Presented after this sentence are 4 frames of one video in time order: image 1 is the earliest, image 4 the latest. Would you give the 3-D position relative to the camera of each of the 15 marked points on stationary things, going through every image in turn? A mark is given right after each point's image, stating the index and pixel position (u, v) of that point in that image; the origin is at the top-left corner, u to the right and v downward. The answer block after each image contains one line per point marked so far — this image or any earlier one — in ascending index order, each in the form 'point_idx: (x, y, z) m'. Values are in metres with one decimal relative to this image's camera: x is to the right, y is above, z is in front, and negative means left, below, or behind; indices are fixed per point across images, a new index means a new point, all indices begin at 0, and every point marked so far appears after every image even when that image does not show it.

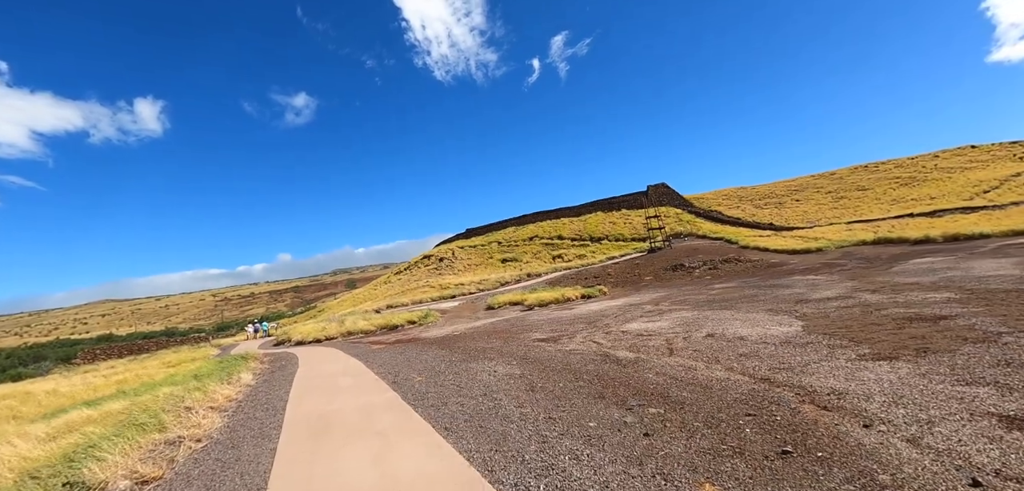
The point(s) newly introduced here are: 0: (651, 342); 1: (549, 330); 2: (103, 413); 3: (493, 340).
0: (+3.3, -2.3, +9.2) m
1: (+1.3, -2.9, +12.8) m
2: (-7.9, -3.3, +7.5) m
3: (-0.5, -2.9, +11.9) m
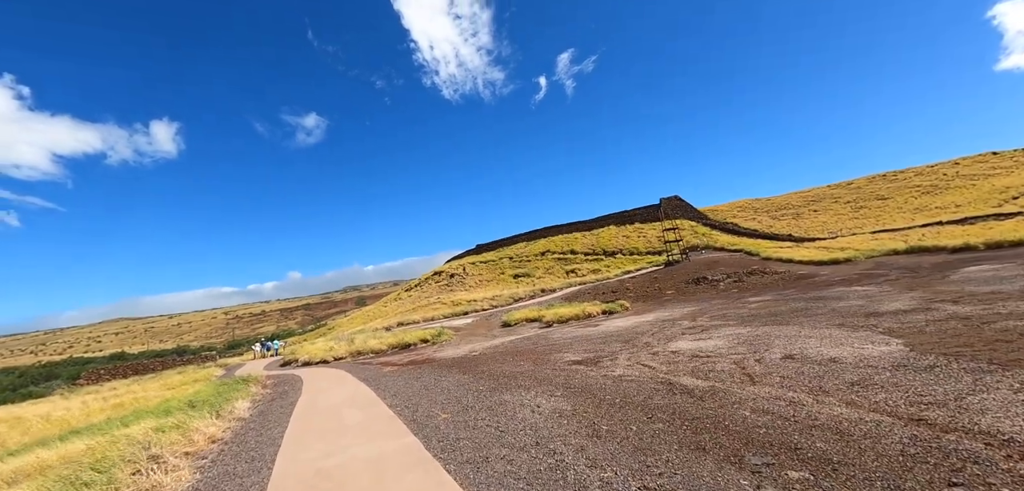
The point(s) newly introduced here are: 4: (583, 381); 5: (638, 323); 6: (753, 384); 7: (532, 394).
0: (+4.1, -2.4, +7.7) m
1: (+2.1, -3.1, +11.3) m
2: (-7.2, -3.4, +6.2) m
3: (+0.3, -3.2, +10.5) m
4: (+1.4, -2.6, +7.4) m
5: (+5.6, -3.5, +17.1) m
6: (+3.9, -2.2, +6.3) m
7: (+0.4, -2.5, +6.5) m
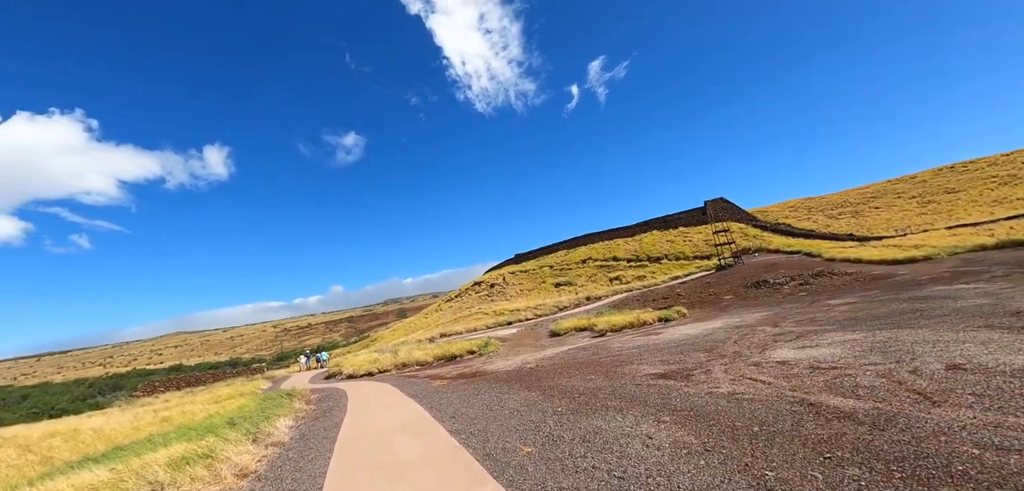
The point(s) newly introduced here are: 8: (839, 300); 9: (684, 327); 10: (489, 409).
0: (+5.4, -2.1, +6.0) m
1: (+3.7, -3.0, +9.8) m
2: (-6.0, -3.4, +5.4) m
3: (+1.9, -3.1, +9.1) m
4: (+2.7, -2.4, +5.9) m
5: (+7.7, -3.4, +15.2) m
6: (+5.1, -1.9, +4.7) m
7: (+1.6, -2.3, +5.1) m
8: (+16.4, -2.8, +19.4) m
9: (+8.4, -4.0, +19.0) m
10: (-0.4, -2.9, +6.8) m
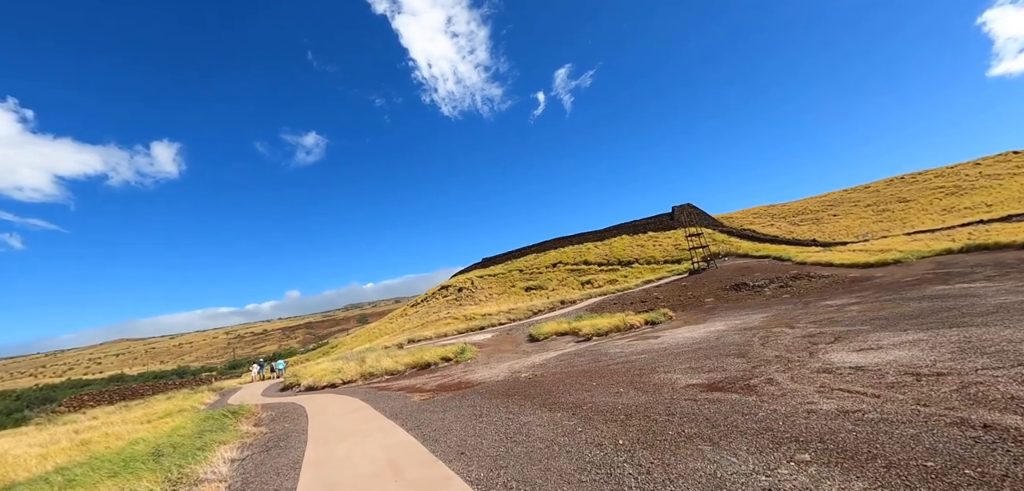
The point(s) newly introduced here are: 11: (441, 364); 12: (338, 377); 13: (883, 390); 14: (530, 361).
0: (+5.8, -1.7, +4.6) m
1: (+3.9, -2.7, +8.2) m
2: (-5.4, -2.9, +3.1) m
3: (+2.1, -2.7, +7.4) m
4: (+3.2, -2.0, +4.3) m
5: (+7.4, -3.2, +14.0) m
6: (+5.7, -1.6, +3.2) m
7: (+2.1, -1.9, +3.4) m
8: (+15.8, -2.7, +18.9) m
9: (+7.8, -3.8, +17.8) m
10: (0.0, -2.5, +4.9) m
11: (-3.6, -5.9, +19.2) m
12: (-8.9, -6.7, +19.8) m
13: (+5.1, -2.0, +5.4) m
14: (+0.8, -4.8, +16.2) m
